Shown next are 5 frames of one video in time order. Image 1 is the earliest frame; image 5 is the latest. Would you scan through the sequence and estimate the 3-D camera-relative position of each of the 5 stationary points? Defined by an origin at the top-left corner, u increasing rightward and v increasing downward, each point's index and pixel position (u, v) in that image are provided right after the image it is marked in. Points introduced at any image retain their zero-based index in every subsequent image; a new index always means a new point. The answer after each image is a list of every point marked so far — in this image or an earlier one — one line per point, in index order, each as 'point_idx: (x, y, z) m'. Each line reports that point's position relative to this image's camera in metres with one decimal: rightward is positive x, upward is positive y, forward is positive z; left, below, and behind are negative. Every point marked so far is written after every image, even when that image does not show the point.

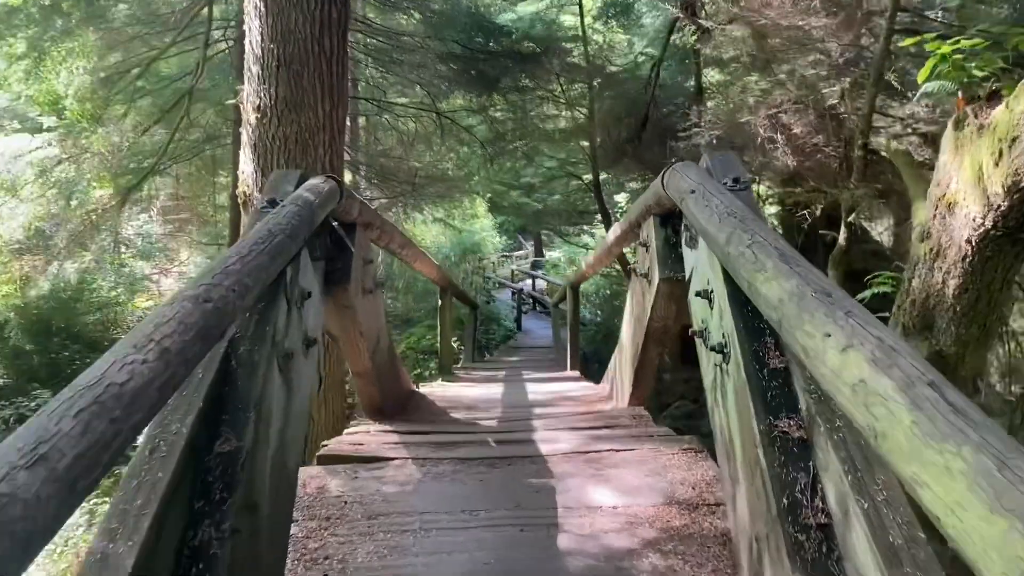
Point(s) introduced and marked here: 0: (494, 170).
0: (-0.2, +1.2, +8.9) m
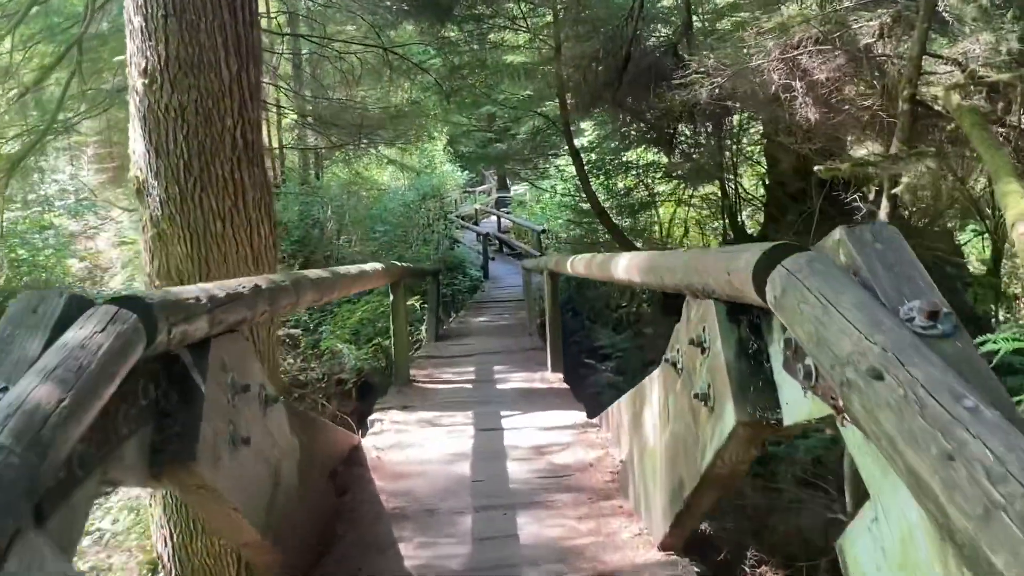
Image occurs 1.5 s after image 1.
0: (-0.6, +1.7, +8.1) m
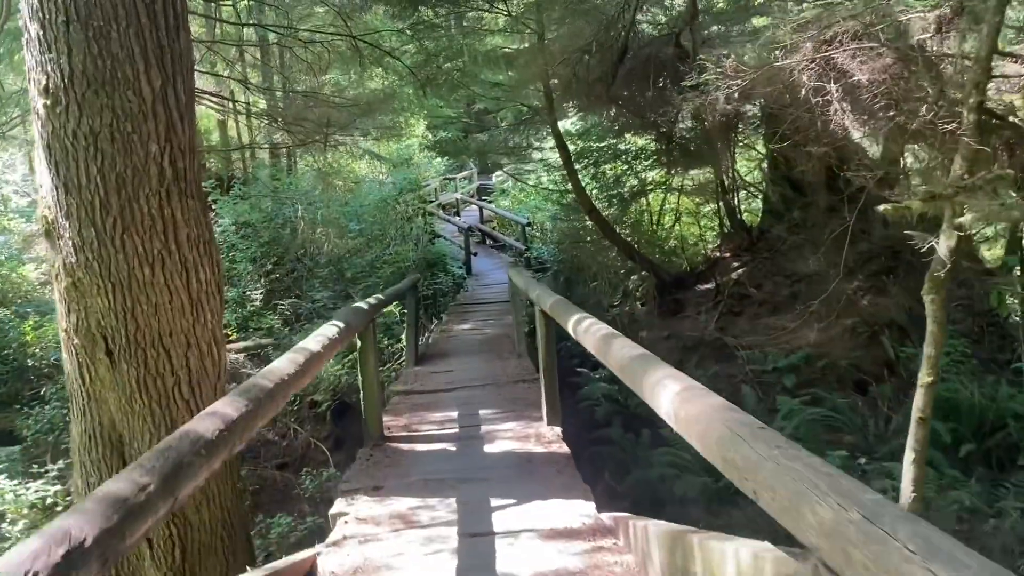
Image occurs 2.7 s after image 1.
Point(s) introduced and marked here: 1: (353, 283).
0: (-0.7, +1.6, +7.5) m
1: (-1.6, 0.0, +8.9) m
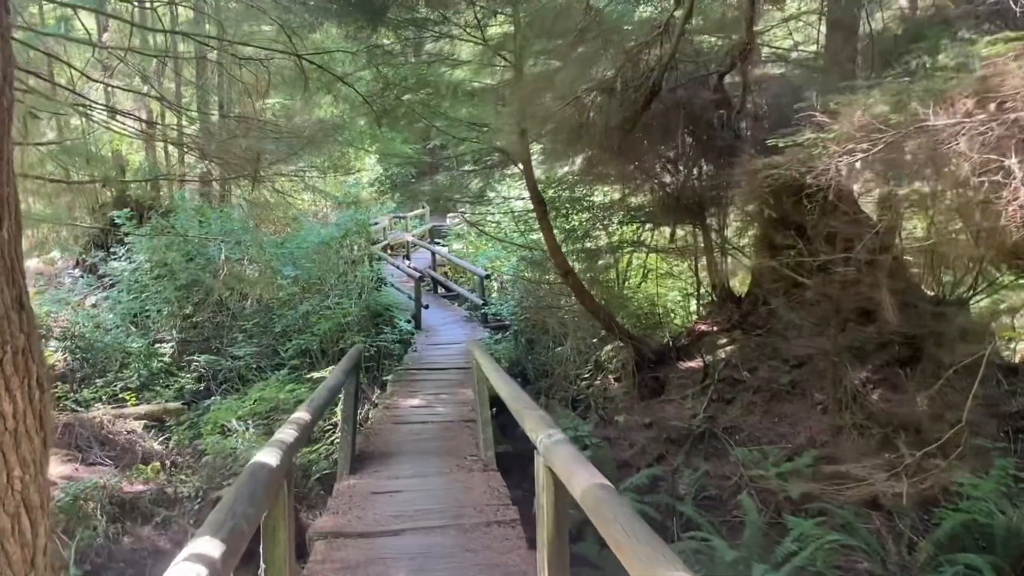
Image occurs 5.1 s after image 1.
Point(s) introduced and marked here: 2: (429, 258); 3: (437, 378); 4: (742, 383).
0: (-1.0, +1.1, +6.5) m
1: (-2.0, -0.4, +7.7) m
2: (-1.1, +0.4, +11.9) m
3: (-0.6, -0.7, +6.5) m
4: (+1.6, -0.7, +6.2) m
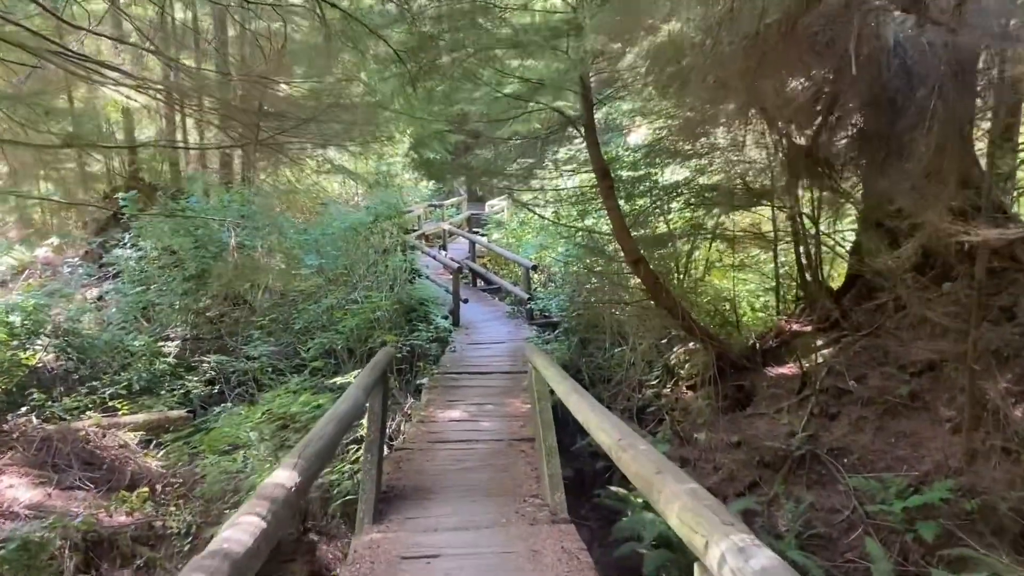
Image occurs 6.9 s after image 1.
0: (-0.6, +1.2, +5.5) m
1: (-1.6, -0.4, +6.8) m
2: (-0.5, +0.5, +10.9) m
3: (-0.2, -0.6, +5.6) m
4: (+2.0, -0.6, +5.1) m
